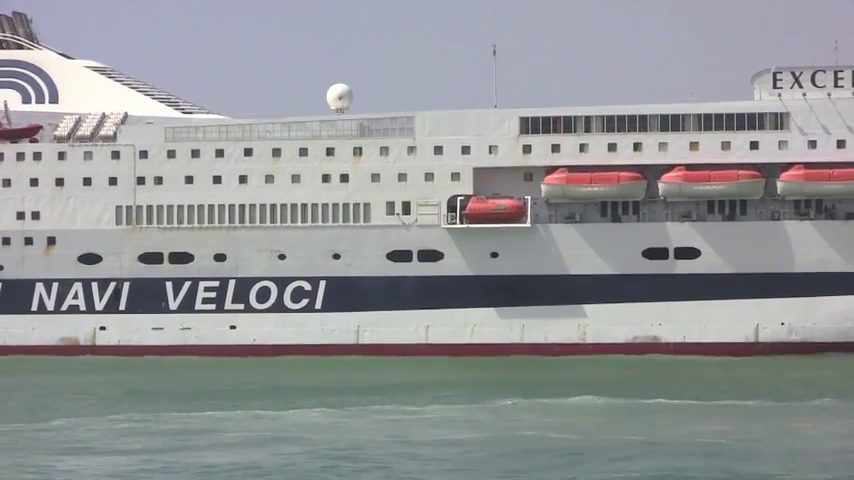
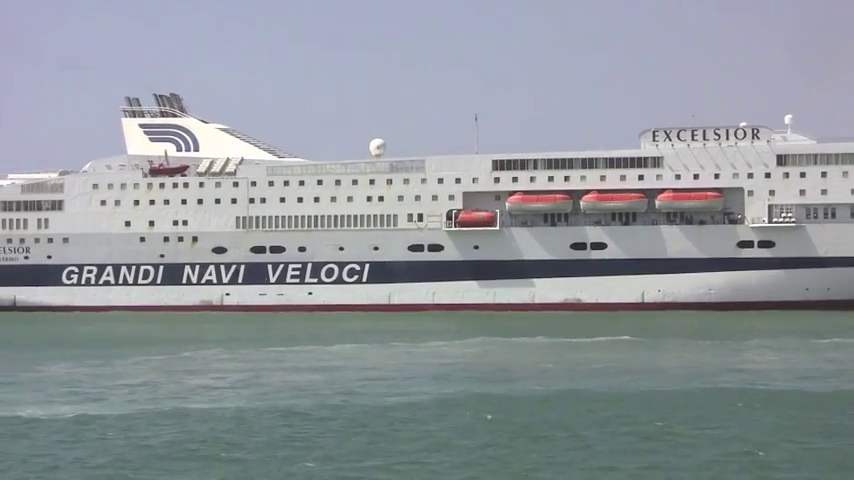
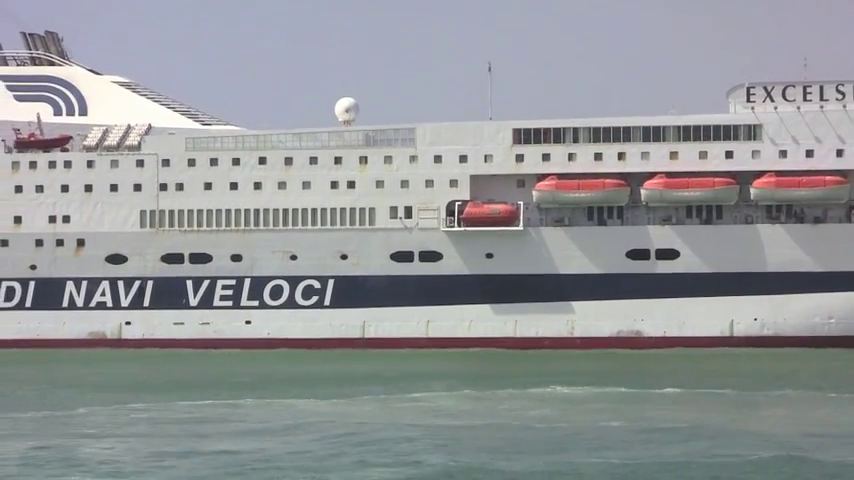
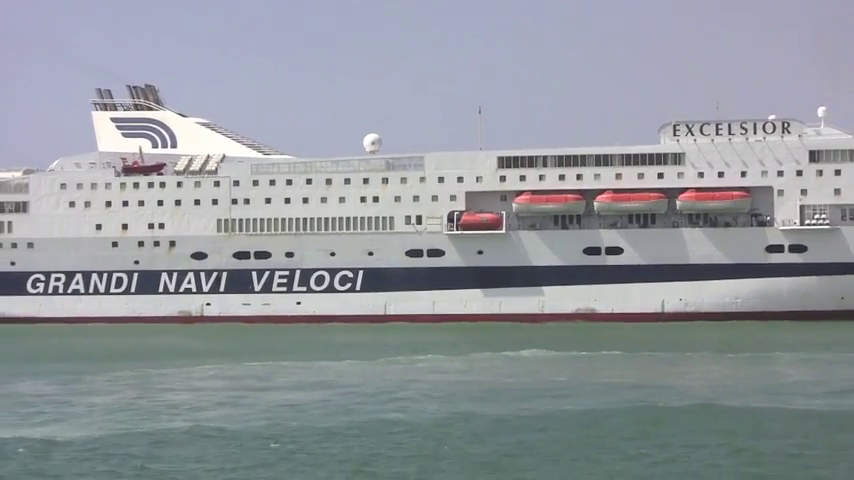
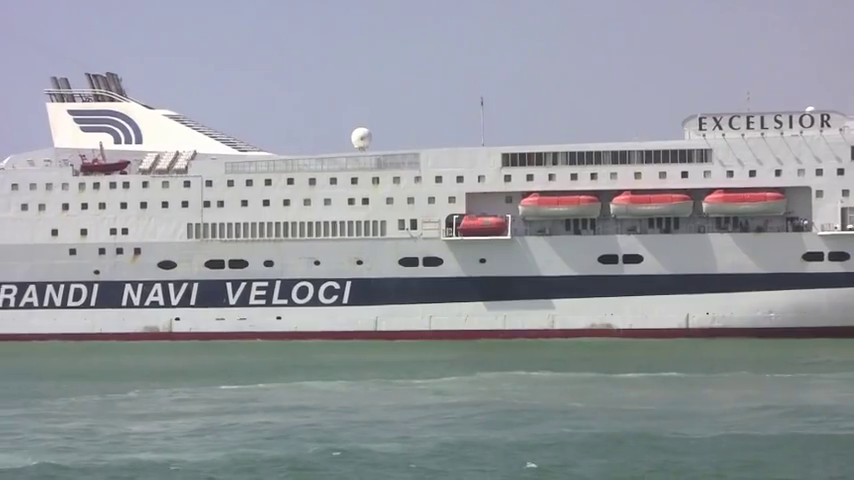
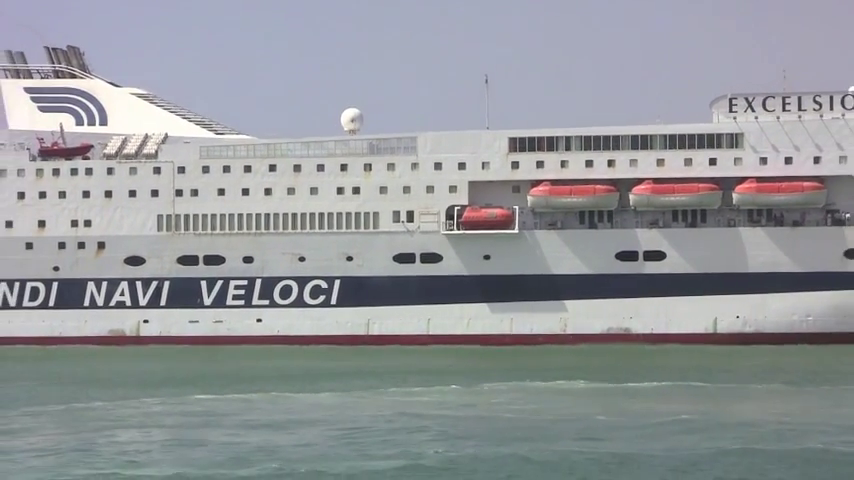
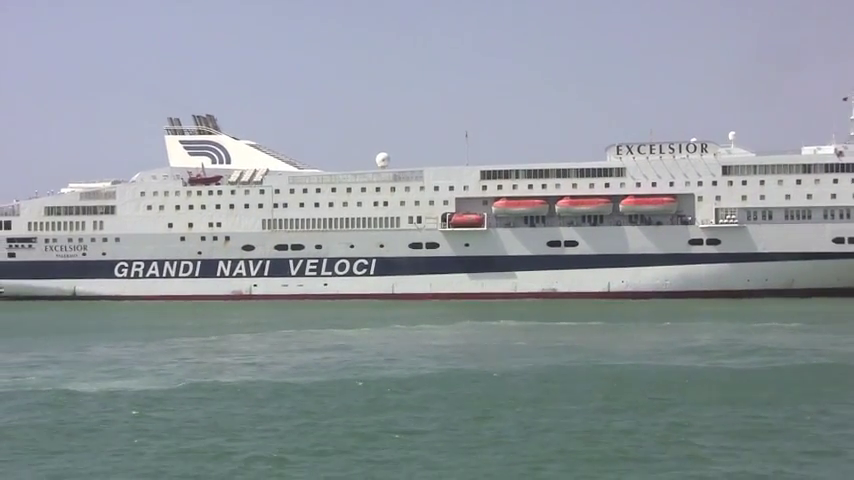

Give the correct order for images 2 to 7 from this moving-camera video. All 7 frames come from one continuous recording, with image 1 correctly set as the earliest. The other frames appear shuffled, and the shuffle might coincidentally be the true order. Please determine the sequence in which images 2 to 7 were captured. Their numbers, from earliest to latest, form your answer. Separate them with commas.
3, 6, 5, 4, 2, 7
